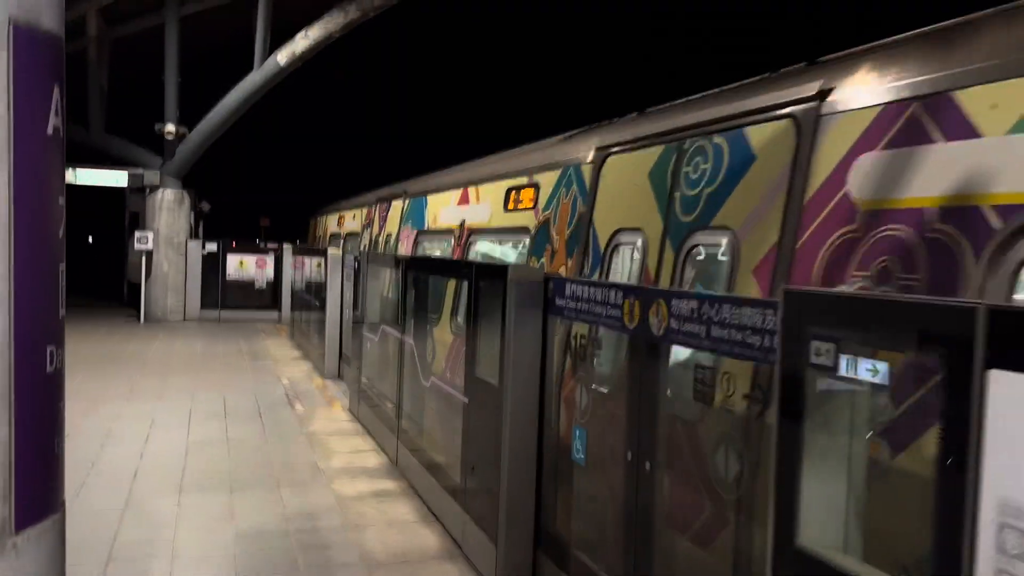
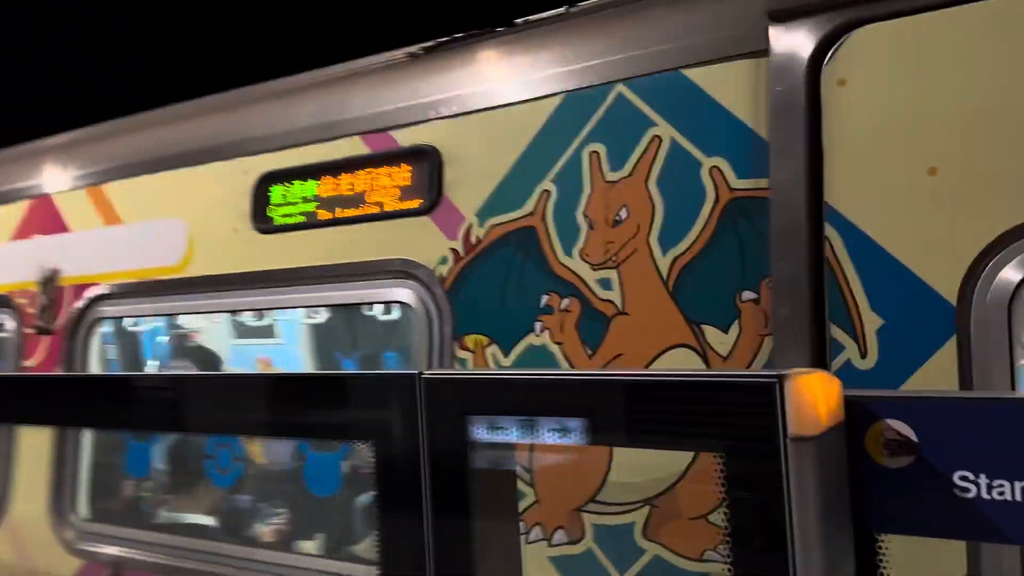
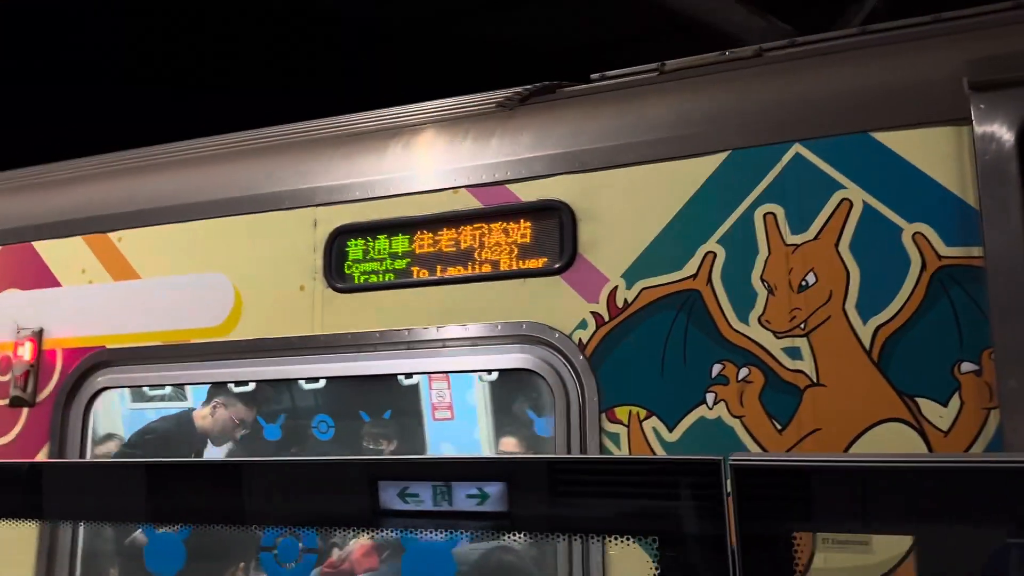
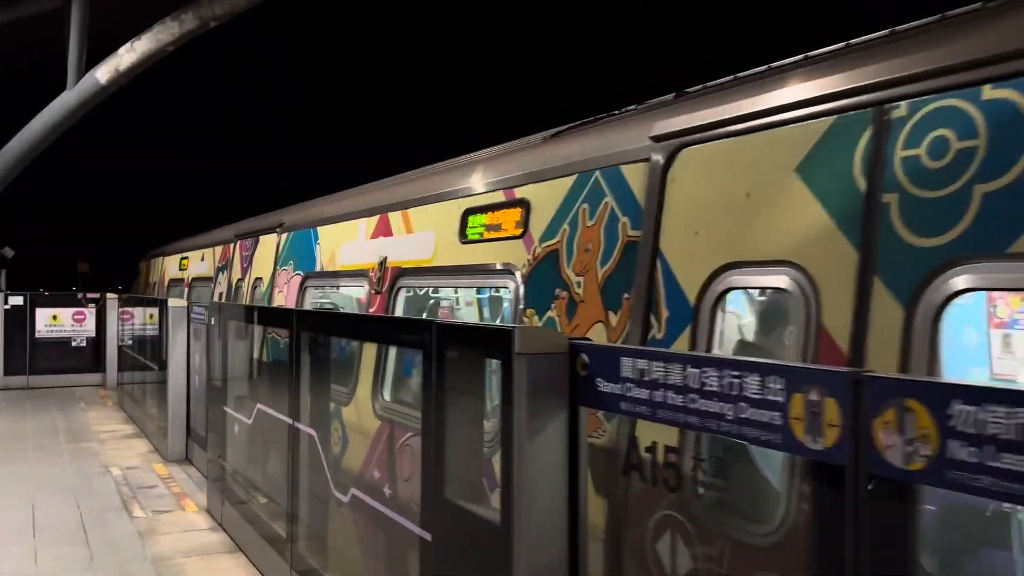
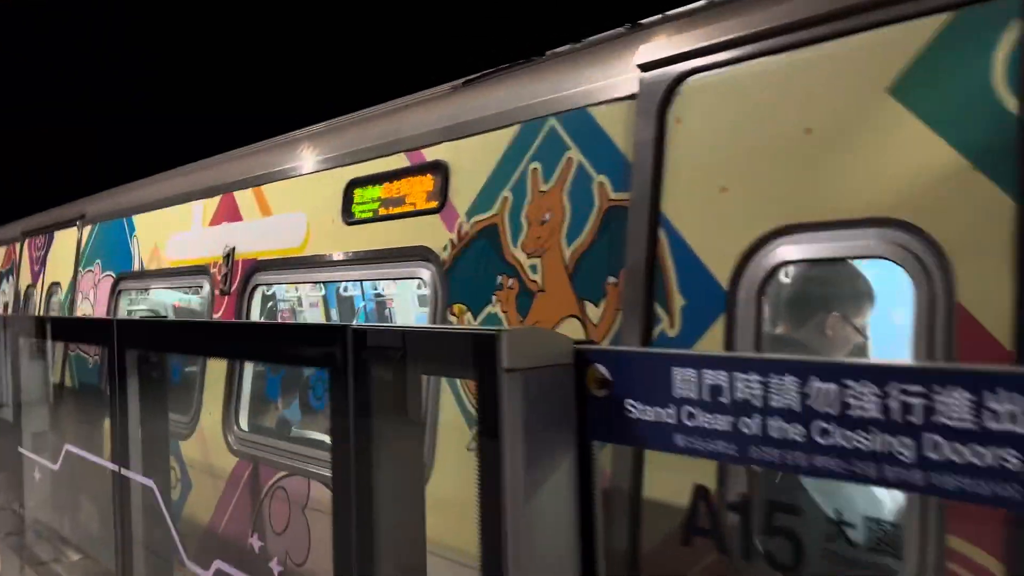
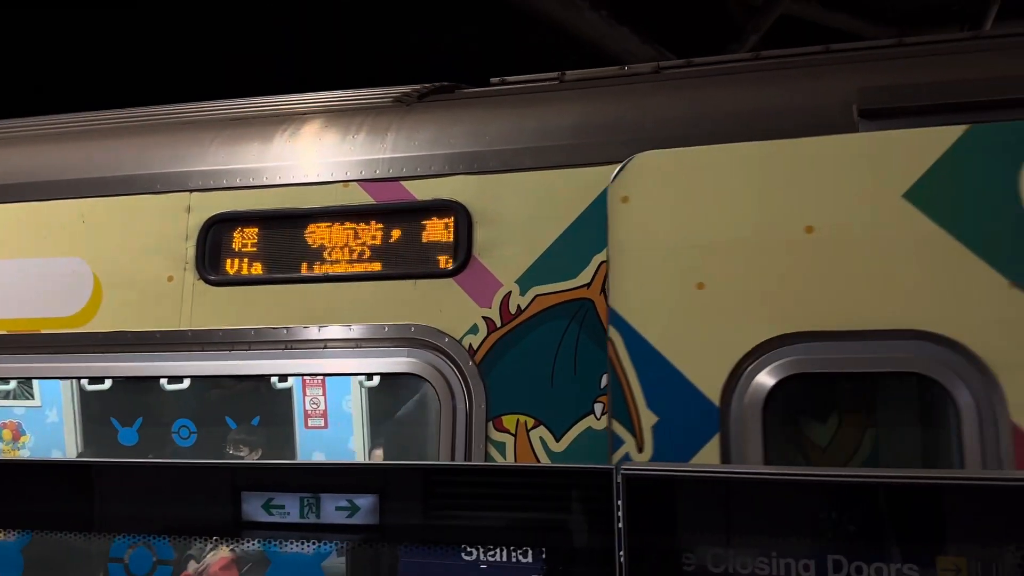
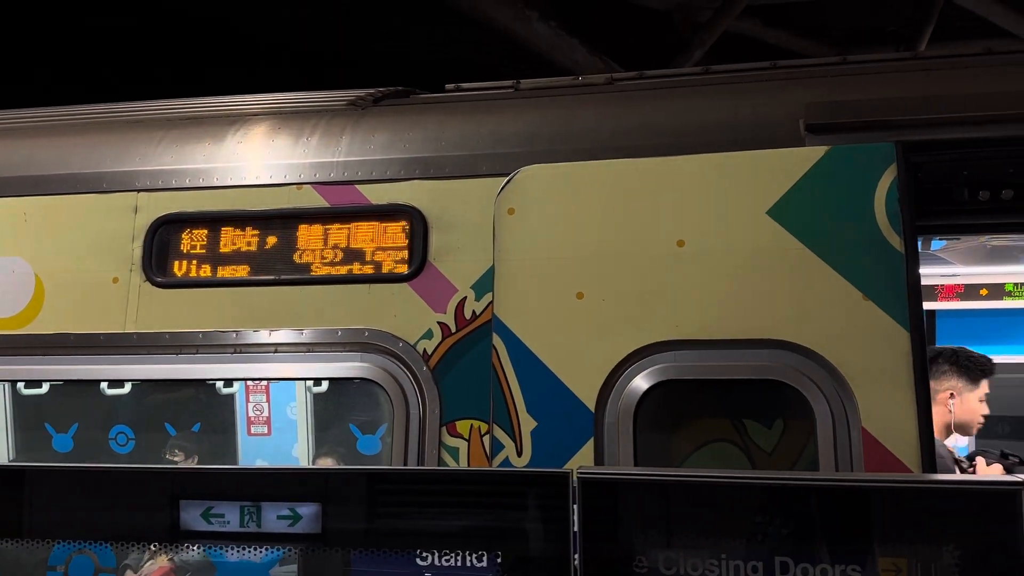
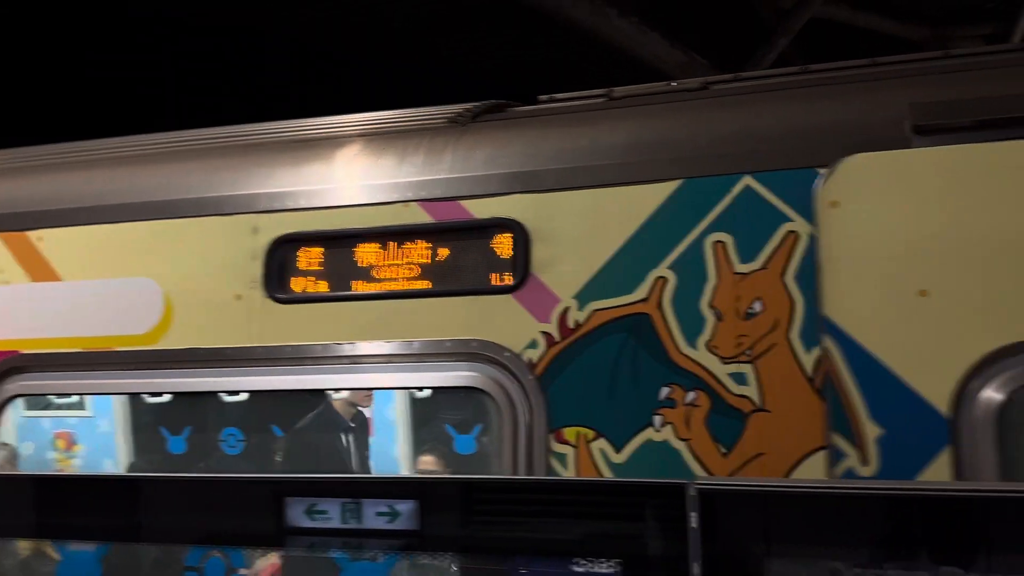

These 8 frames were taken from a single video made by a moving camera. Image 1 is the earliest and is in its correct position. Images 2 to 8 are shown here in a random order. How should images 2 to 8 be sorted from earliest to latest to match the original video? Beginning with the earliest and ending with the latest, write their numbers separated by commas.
4, 5, 2, 3, 8, 6, 7
